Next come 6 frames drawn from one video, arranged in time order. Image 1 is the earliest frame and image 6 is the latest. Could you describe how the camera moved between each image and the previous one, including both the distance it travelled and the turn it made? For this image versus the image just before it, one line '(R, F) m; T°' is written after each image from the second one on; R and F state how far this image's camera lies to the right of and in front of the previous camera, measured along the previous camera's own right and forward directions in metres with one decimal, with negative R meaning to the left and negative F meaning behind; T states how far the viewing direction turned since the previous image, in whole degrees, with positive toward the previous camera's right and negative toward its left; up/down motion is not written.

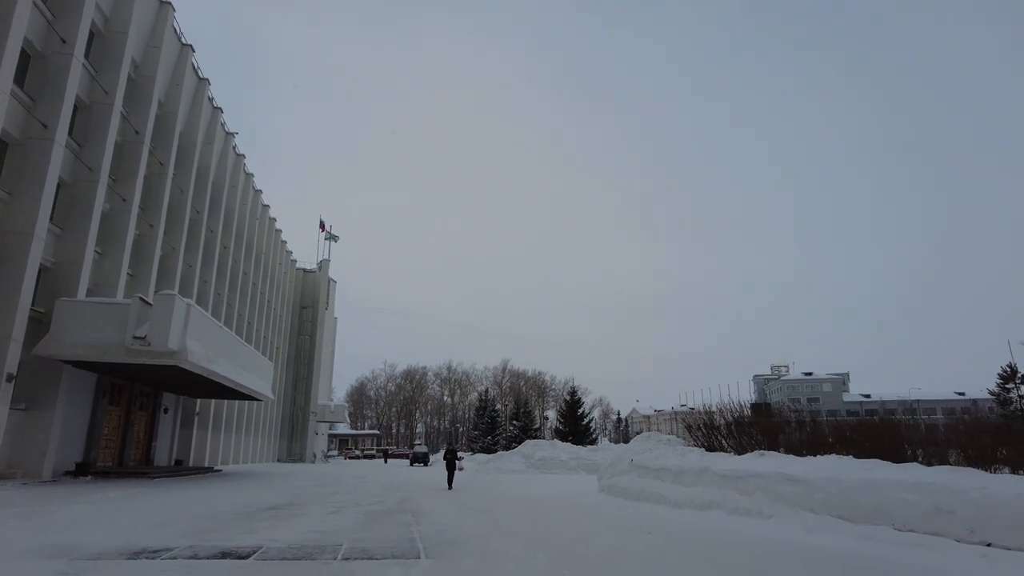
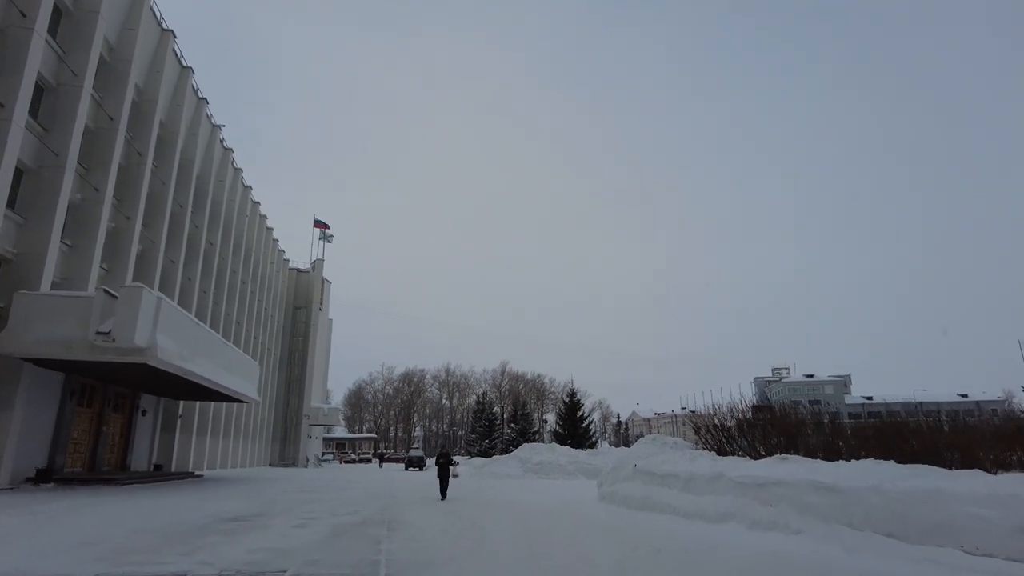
(+0.1, +1.1) m; 0°
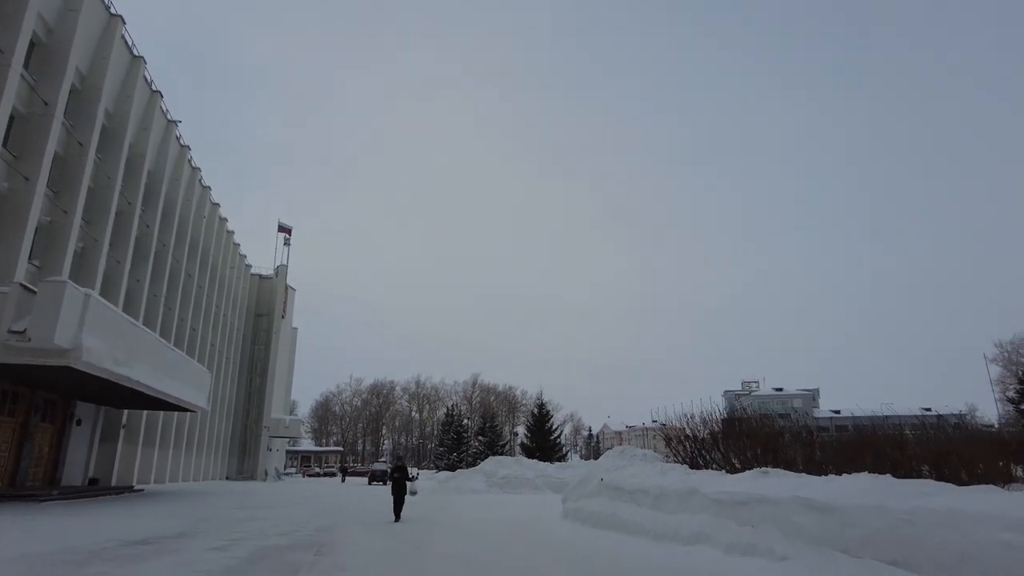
(+0.3, +0.9) m; +2°
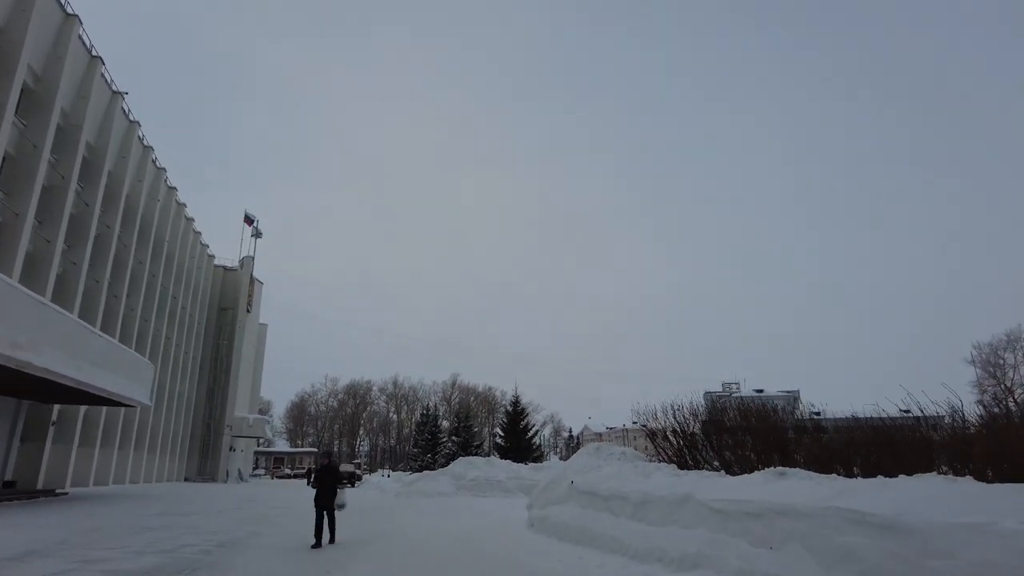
(+0.4, +1.8) m; +2°
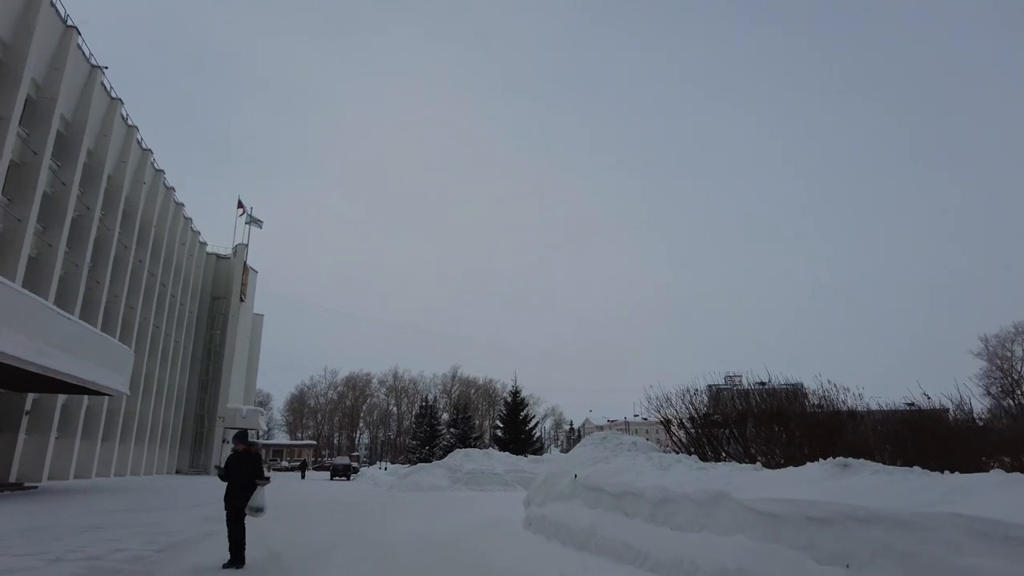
(+0.1, +1.2) m; 0°
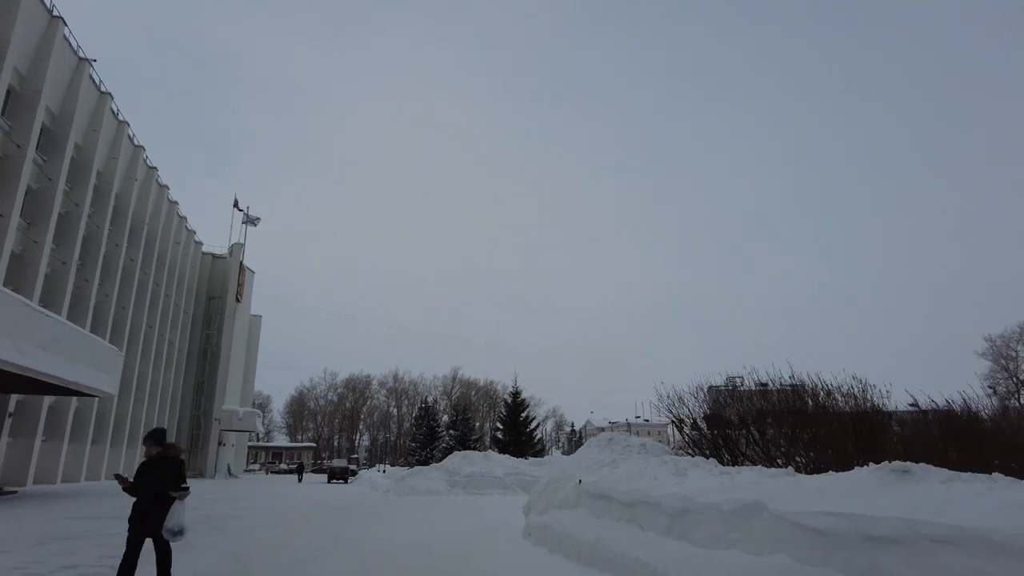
(0.0, +0.7) m; 0°
